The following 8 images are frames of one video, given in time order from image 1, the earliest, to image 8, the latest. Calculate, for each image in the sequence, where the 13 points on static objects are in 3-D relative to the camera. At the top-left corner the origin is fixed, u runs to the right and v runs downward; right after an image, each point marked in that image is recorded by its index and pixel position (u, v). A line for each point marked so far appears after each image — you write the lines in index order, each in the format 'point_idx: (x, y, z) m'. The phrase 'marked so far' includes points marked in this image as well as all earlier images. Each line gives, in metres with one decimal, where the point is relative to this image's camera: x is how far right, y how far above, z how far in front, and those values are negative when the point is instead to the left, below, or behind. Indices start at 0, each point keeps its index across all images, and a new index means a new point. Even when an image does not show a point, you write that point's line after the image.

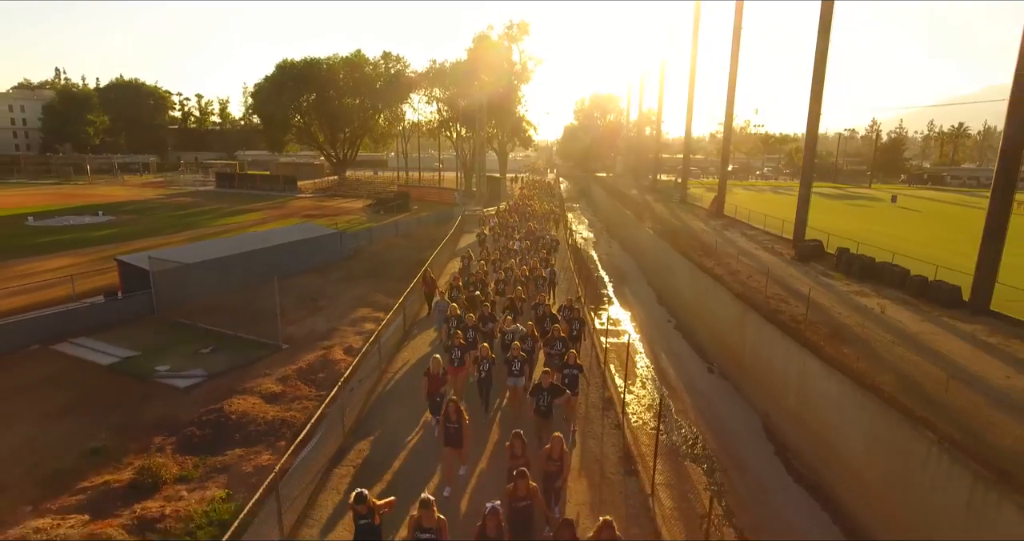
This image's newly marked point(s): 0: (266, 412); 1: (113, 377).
0: (-4.7, -2.7, +11.0) m
1: (-9.0, -2.4, +13.0) m
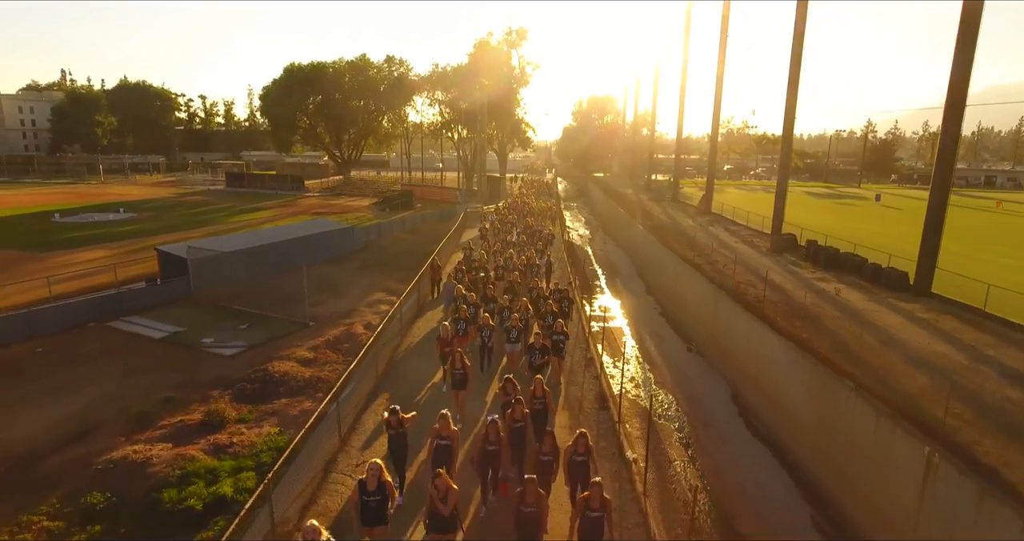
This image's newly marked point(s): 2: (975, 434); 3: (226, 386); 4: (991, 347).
0: (-4.7, -2.3, +13.1) m
1: (-9.0, -2.0, +15.0) m
2: (+7.4, -2.6, +9.2) m
3: (-6.2, -2.5, +12.6) m
4: (+11.0, -1.6, +13.2) m
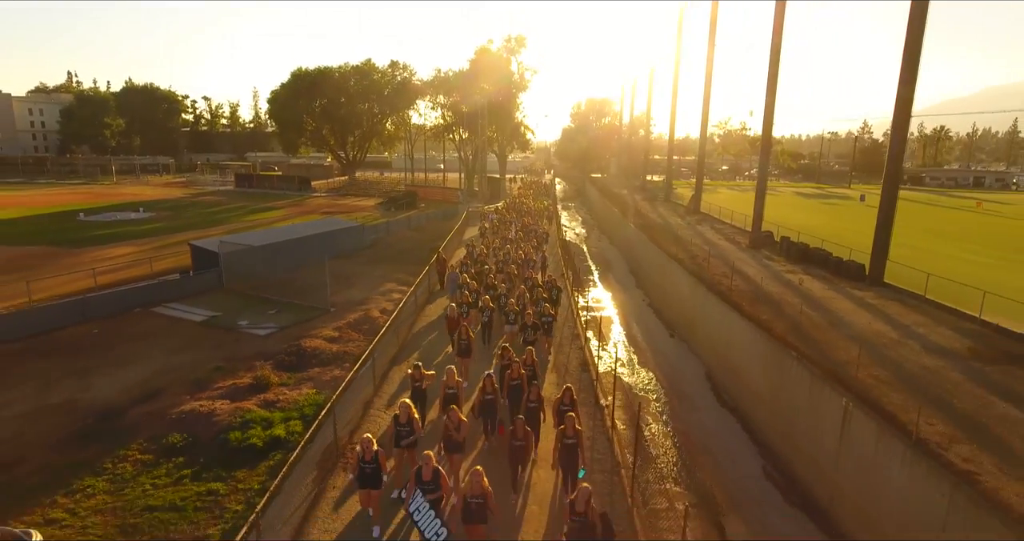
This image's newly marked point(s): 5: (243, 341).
0: (-4.7, -2.0, +15.2) m
1: (-9.1, -1.7, +17.2) m
2: (+7.3, -2.4, +11.3) m
3: (-6.2, -2.2, +14.7) m
4: (+10.9, -1.4, +15.3) m
5: (-7.5, -1.9, +16.1) m
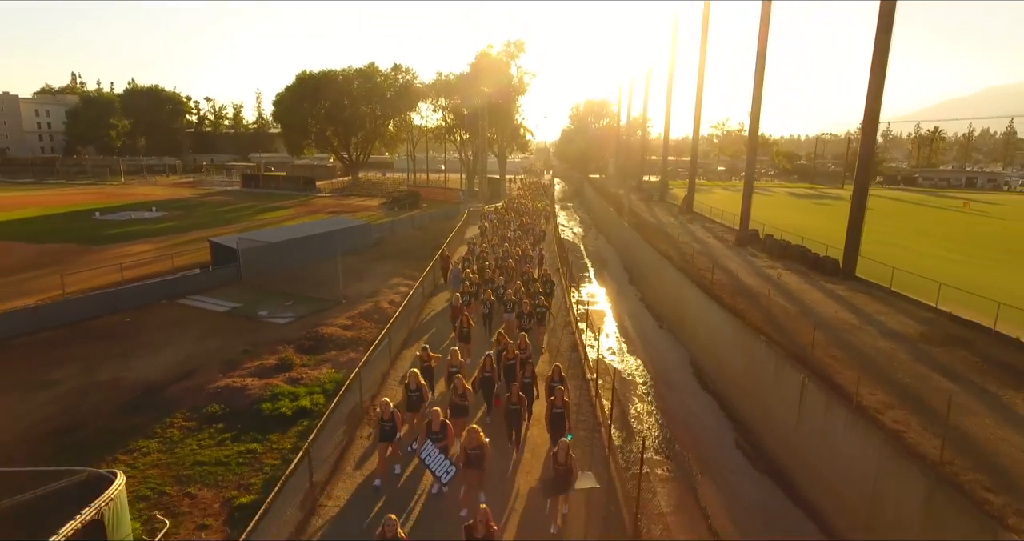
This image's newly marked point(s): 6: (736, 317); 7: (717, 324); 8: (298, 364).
0: (-4.8, -1.8, +16.7) m
1: (-9.1, -1.5, +18.7) m
2: (+7.3, -2.2, +12.8) m
3: (-6.3, -2.0, +16.2) m
4: (+10.9, -1.2, +16.8) m
5: (-7.5, -1.8, +17.6) m
6: (+6.8, -1.6, +17.0) m
7: (+6.4, -1.7, +17.9) m
8: (-5.4, -2.4, +14.5) m
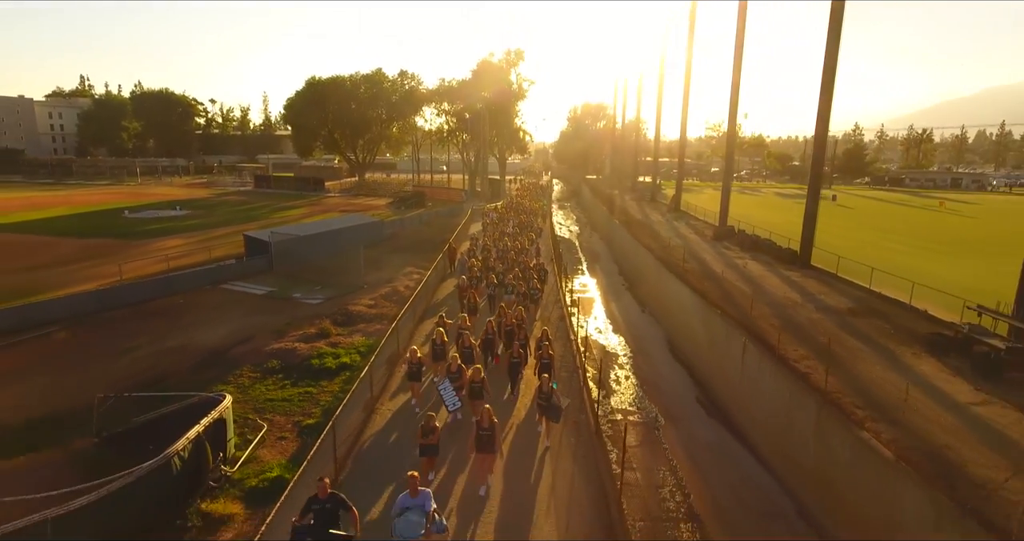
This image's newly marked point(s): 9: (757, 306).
0: (-4.8, -1.4, +19.7) m
1: (-9.1, -1.1, +21.7) m
2: (+7.3, -1.7, +15.9) m
3: (-6.3, -1.5, +19.2) m
4: (+10.8, -0.7, +19.9) m
5: (-7.6, -1.3, +20.6) m
6: (+6.8, -1.1, +20.0) m
7: (+6.4, -1.2, +20.9) m
8: (-5.4, -1.9, +17.6) m
9: (+8.0, -1.2, +18.5) m
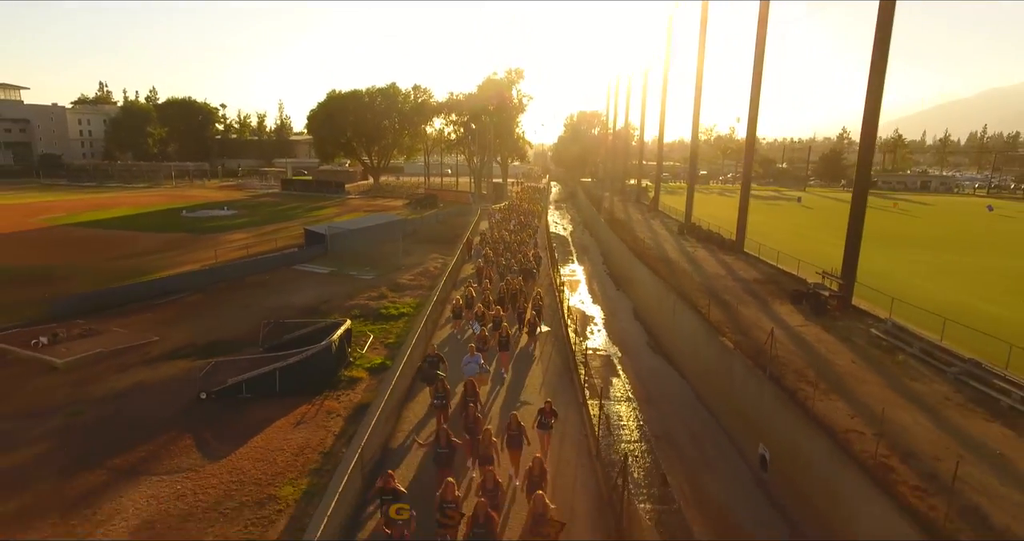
0: (-4.7, -0.6, +27.0) m
1: (-9.0, -0.3, +28.9) m
2: (+7.4, -0.9, +23.1) m
3: (-6.1, -0.7, +26.5) m
4: (+11.0, +0.1, +27.1) m
5: (-7.4, -0.5, +27.9) m
6: (+7.0, -0.3, +27.3) m
7: (+6.6, -0.4, +28.2) m
8: (-5.3, -1.1, +24.8) m
9: (+8.2, -0.4, +25.7) m
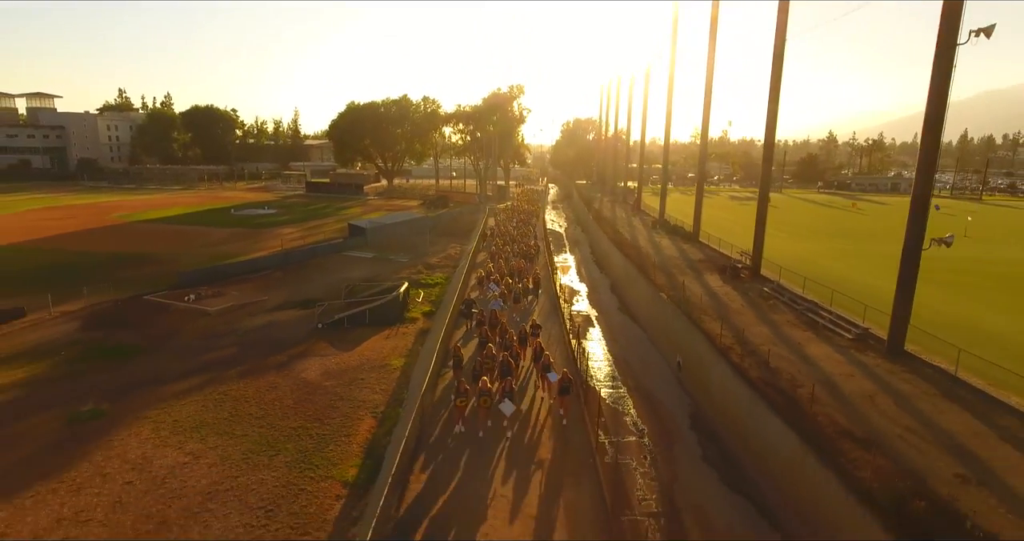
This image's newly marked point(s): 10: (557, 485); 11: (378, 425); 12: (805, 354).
0: (-4.4, +0.4, +35.1) m
1: (-8.7, +0.7, +37.1) m
2: (+7.7, +0.1, +31.3) m
3: (-5.9, +0.3, +34.7) m
4: (+11.3, +1.1, +35.4) m
5: (-7.1, +0.5, +36.0) m
6: (+7.2, +0.7, +35.5) m
7: (+6.8, +0.6, +36.4) m
8: (-5.0, -0.1, +33.0) m
9: (+8.4, +0.6, +33.9) m
10: (+1.0, -4.6, +12.5) m
11: (-3.3, -3.8, +14.1) m
12: (+9.2, -2.6, +18.1) m
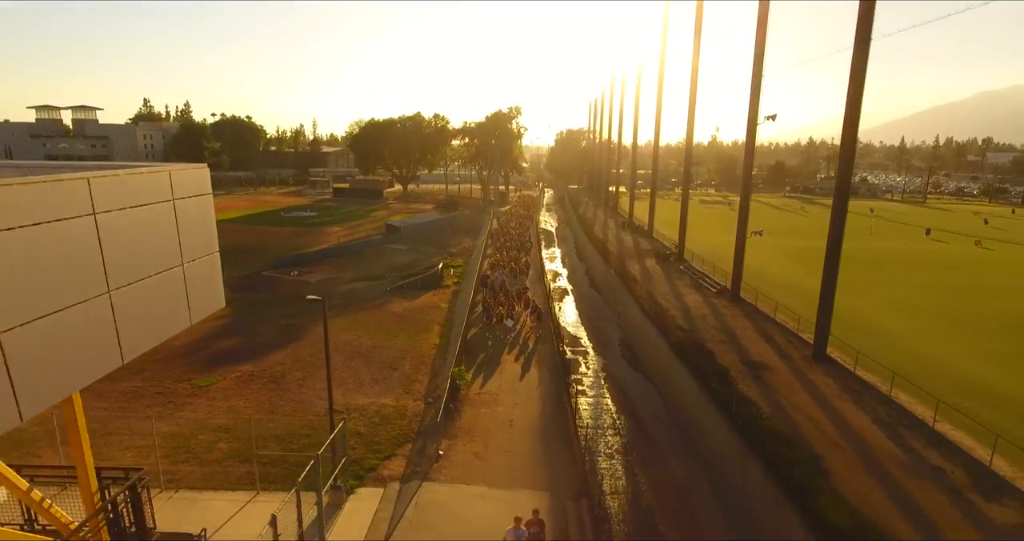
0: (-4.4, +1.5, +47.9) m
1: (-8.8, +1.8, +49.9) m
2: (+7.7, +1.1, +44.2) m
3: (-5.9, +1.3, +47.5) m
4: (+11.2, +2.1, +48.2) m
5: (-7.2, +1.5, +48.8) m
6: (+7.2, +1.7, +48.3) m
7: (+6.8, +1.6, +49.2) m
8: (-5.0, +0.9, +45.8) m
9: (+8.4, +1.6, +46.8) m
10: (+1.1, -3.5, +25.3) m
11: (-3.3, -2.7, +26.9) m
12: (+9.2, -1.5, +30.9) m
